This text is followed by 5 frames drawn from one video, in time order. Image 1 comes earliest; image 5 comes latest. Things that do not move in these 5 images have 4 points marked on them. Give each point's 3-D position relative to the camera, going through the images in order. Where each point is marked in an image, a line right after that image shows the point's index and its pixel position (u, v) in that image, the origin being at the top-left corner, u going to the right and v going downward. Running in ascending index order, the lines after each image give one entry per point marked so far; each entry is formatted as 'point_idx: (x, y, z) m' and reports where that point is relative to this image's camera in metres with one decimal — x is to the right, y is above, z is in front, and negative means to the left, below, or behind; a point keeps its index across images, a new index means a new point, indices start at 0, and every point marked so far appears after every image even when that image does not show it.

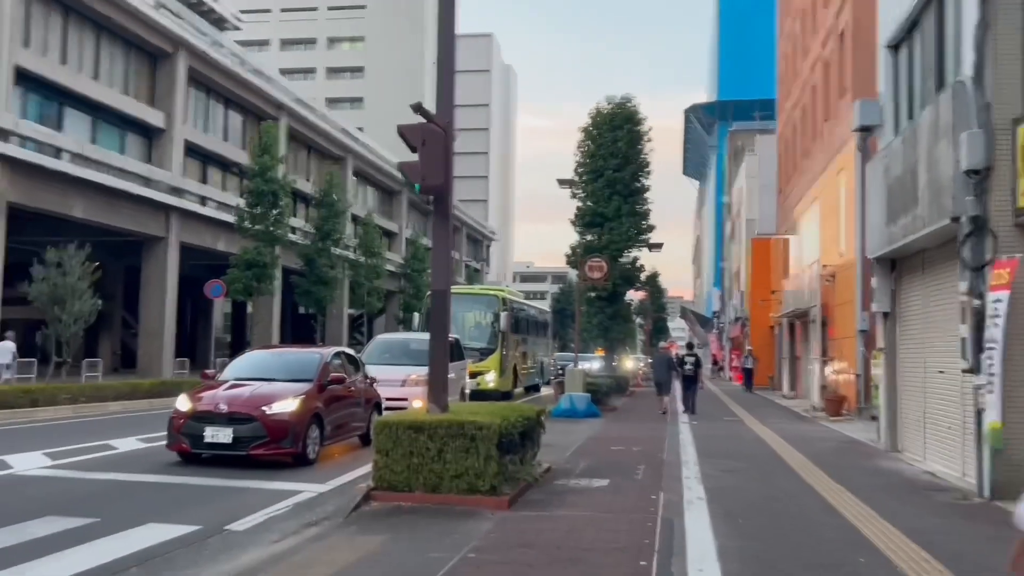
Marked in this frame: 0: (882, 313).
0: (+6.3, -0.4, +15.1) m
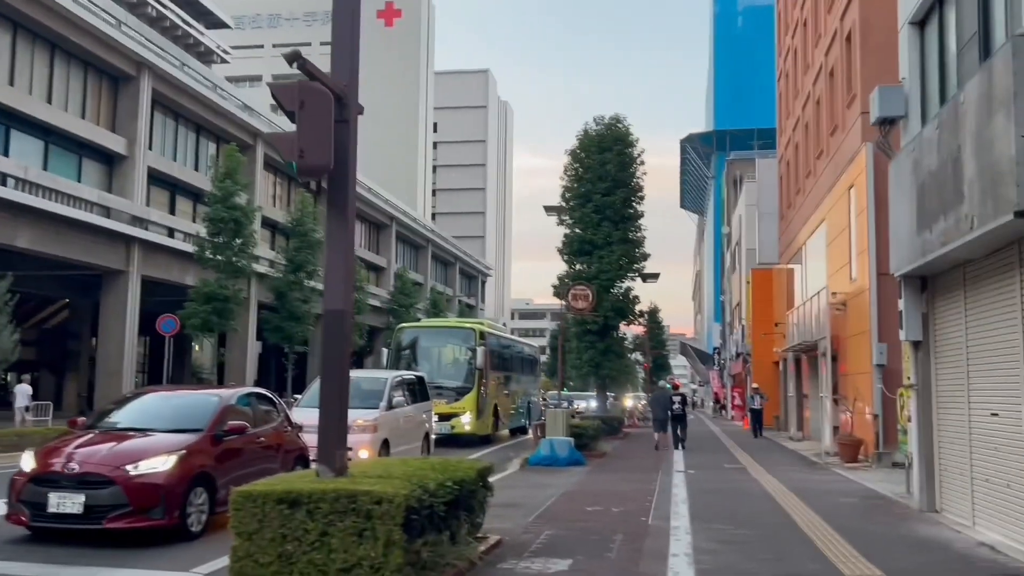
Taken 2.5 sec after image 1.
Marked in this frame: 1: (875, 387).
0: (+5.6, -0.8, +12.5) m
1: (+8.1, -2.2, +19.8) m
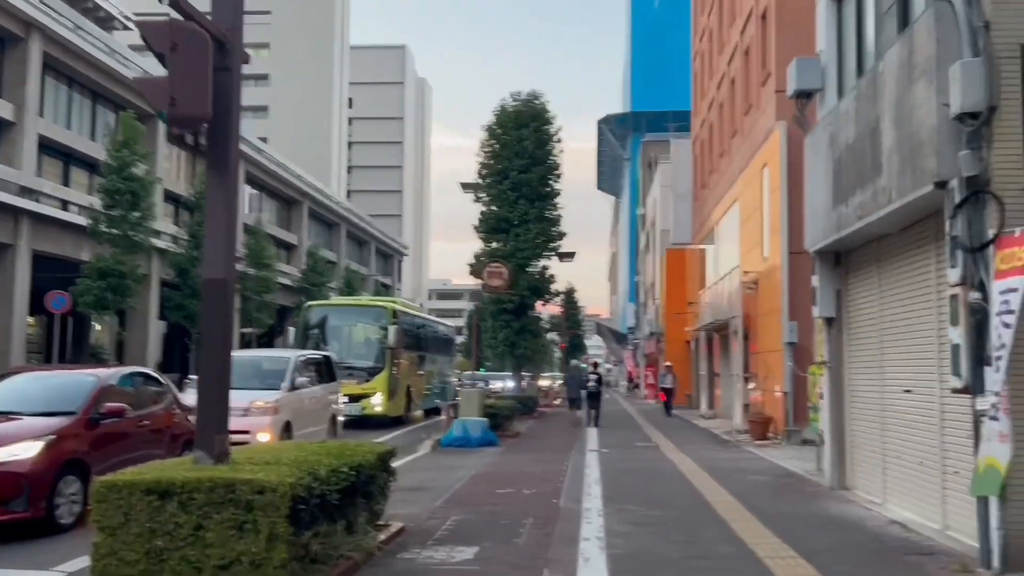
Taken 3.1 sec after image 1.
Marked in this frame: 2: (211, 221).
0: (+4.4, -0.4, +12.4) m
1: (+6.1, -1.7, +19.9) m
2: (-2.3, +0.5, +6.9) m
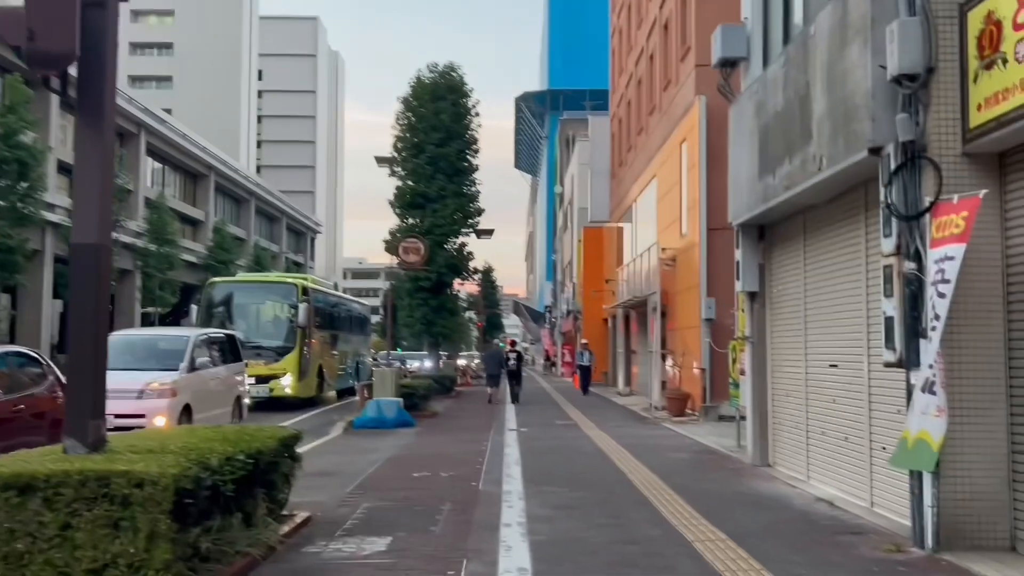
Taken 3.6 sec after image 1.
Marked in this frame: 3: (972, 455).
0: (+3.2, -0.1, +12.2) m
1: (+4.3, -1.2, +19.8) m
2: (-2.9, +0.8, +6.1) m
3: (+3.5, -1.3, +6.7) m
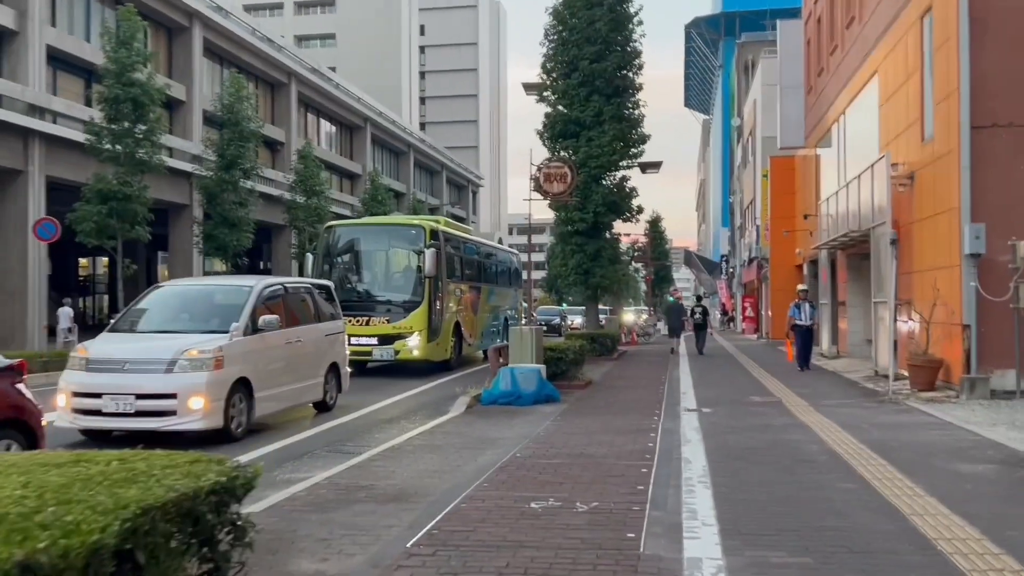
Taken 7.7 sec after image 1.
0: (+4.7, +0.7, +6.6) m
1: (+7.2, 0.0, +14.0) m
2: (-2.6, +1.2, +1.8) m
3: (+3.9, -0.7, +1.3) m
